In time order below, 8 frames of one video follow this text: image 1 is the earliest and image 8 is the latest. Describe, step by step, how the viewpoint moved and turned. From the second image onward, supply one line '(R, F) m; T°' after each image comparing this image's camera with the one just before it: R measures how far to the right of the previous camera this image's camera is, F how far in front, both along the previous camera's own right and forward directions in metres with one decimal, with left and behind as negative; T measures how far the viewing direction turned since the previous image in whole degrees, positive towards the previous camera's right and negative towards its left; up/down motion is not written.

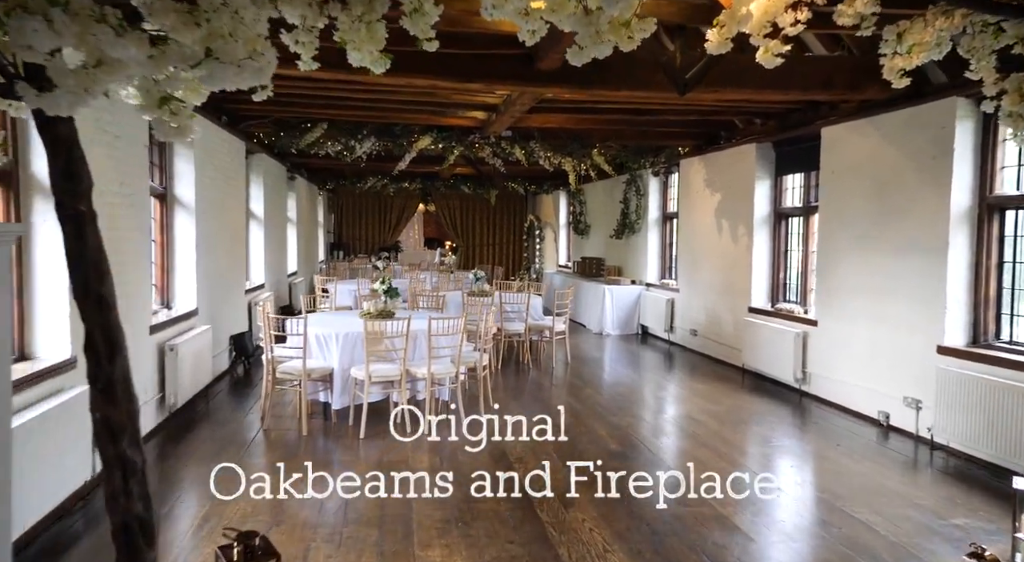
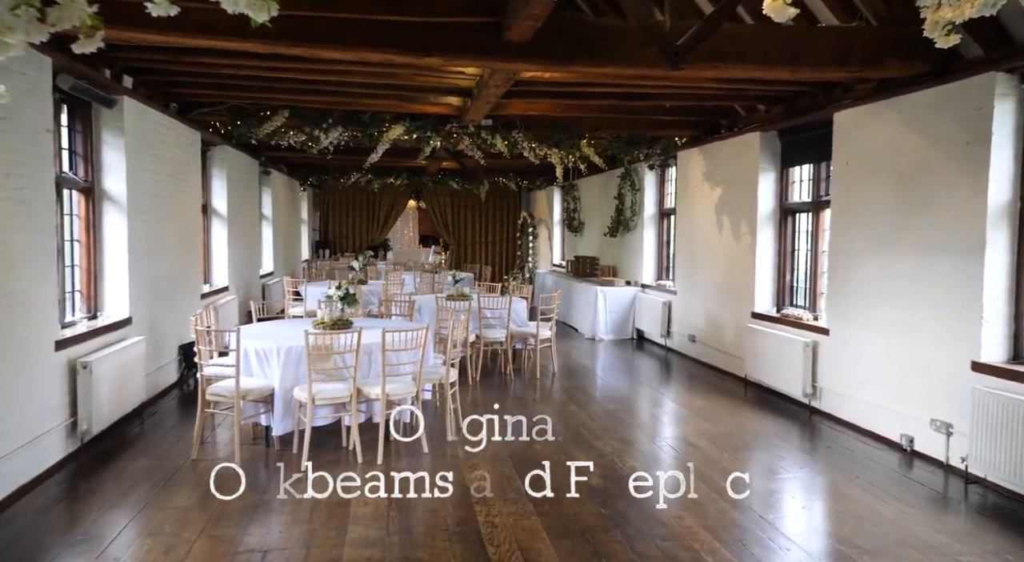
(+0.2, +0.6) m; 0°
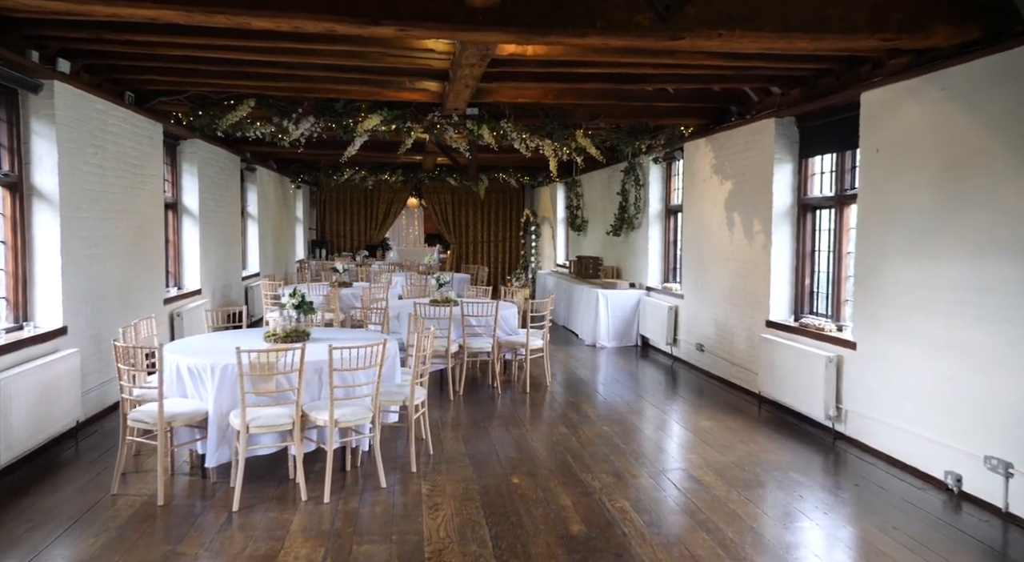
(+0.2, +0.6) m; -1°
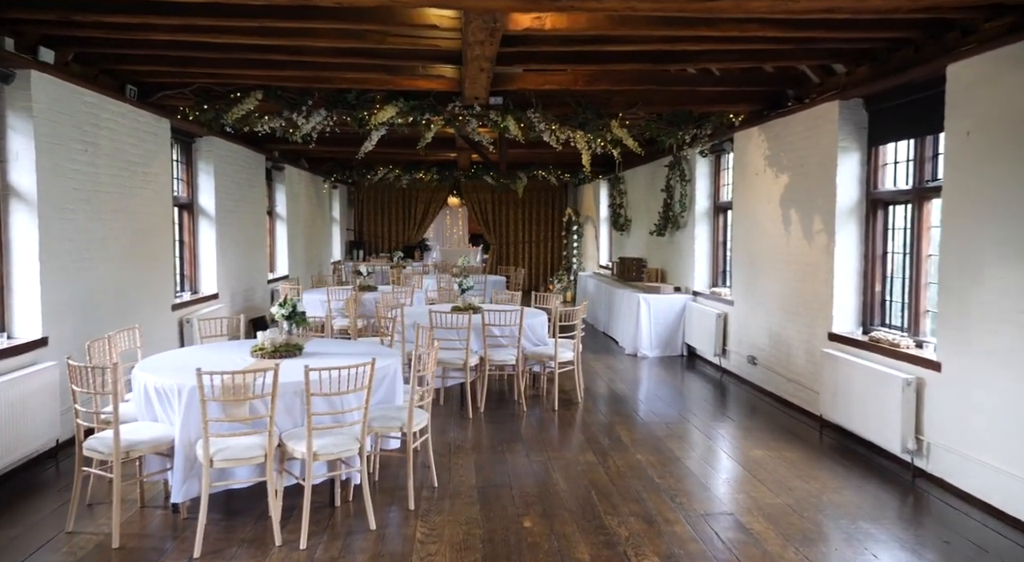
(+0.2, +0.6) m; -4°
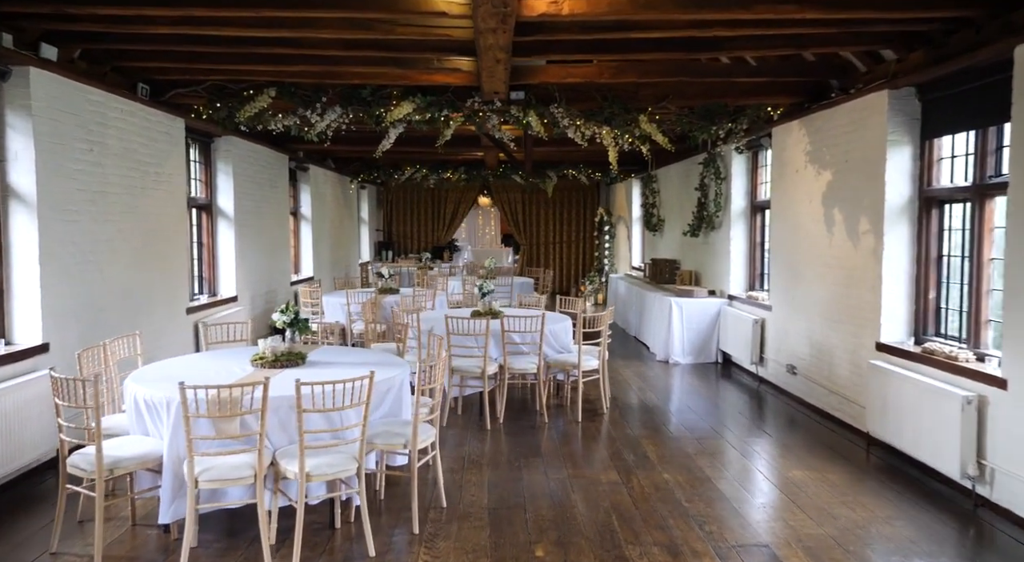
(+0.1, +0.3) m; -3°
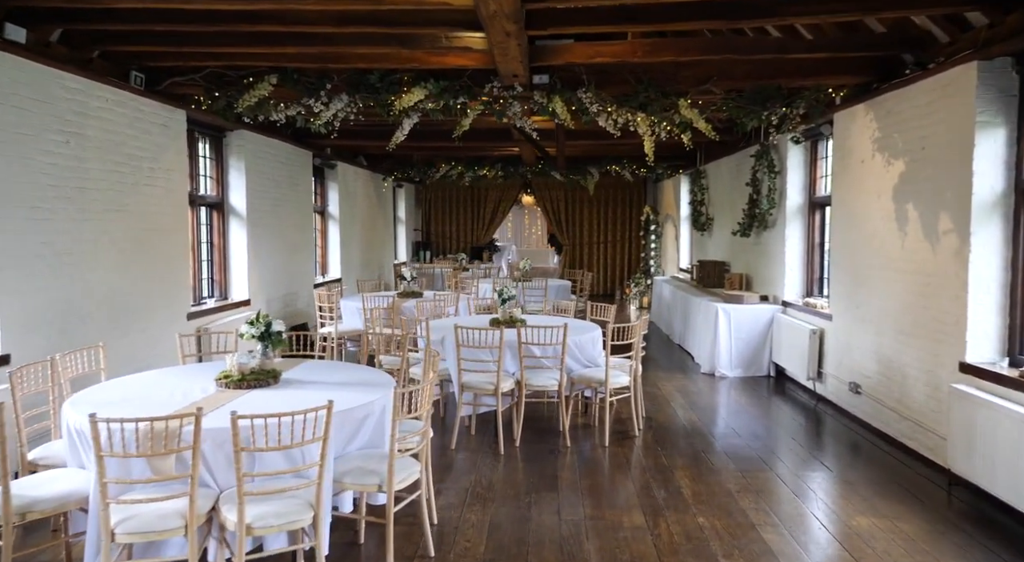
(+0.2, +0.6) m; -5°
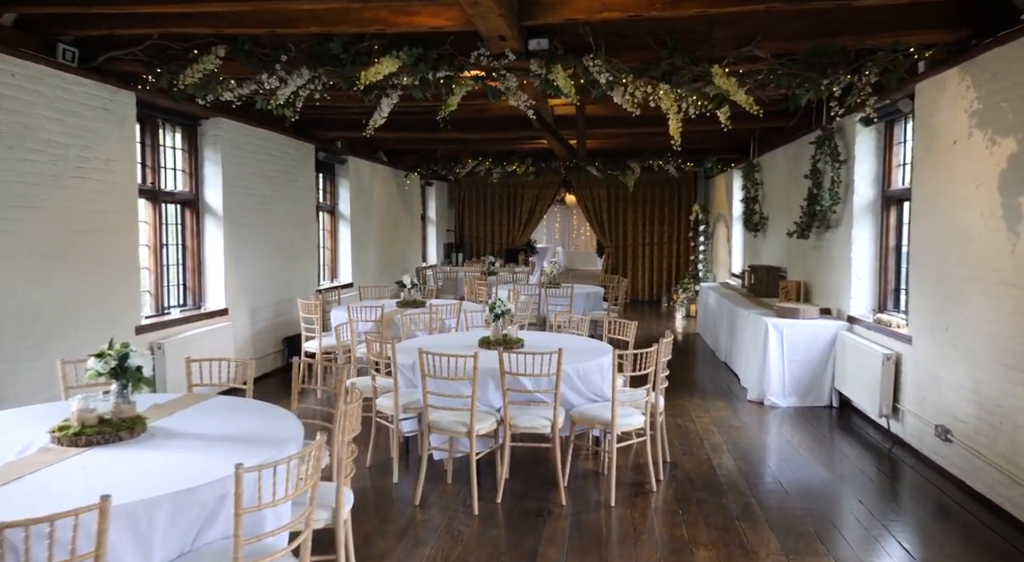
(+0.4, +1.0) m; -5°
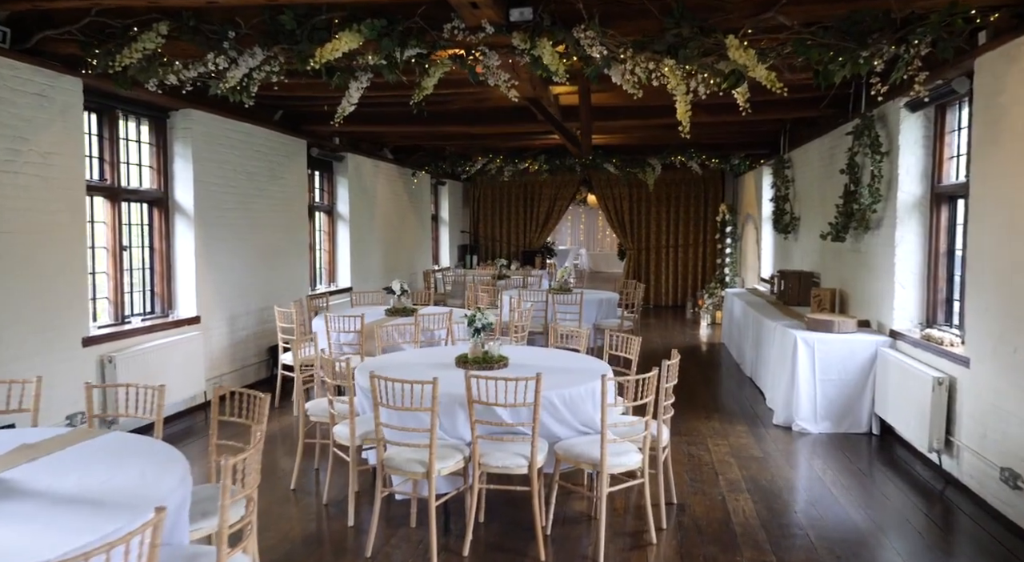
(+0.3, +0.6) m; -3°
